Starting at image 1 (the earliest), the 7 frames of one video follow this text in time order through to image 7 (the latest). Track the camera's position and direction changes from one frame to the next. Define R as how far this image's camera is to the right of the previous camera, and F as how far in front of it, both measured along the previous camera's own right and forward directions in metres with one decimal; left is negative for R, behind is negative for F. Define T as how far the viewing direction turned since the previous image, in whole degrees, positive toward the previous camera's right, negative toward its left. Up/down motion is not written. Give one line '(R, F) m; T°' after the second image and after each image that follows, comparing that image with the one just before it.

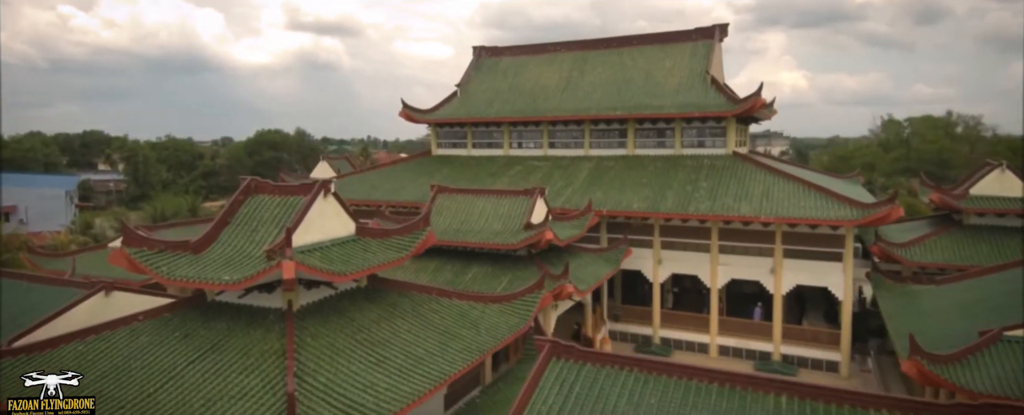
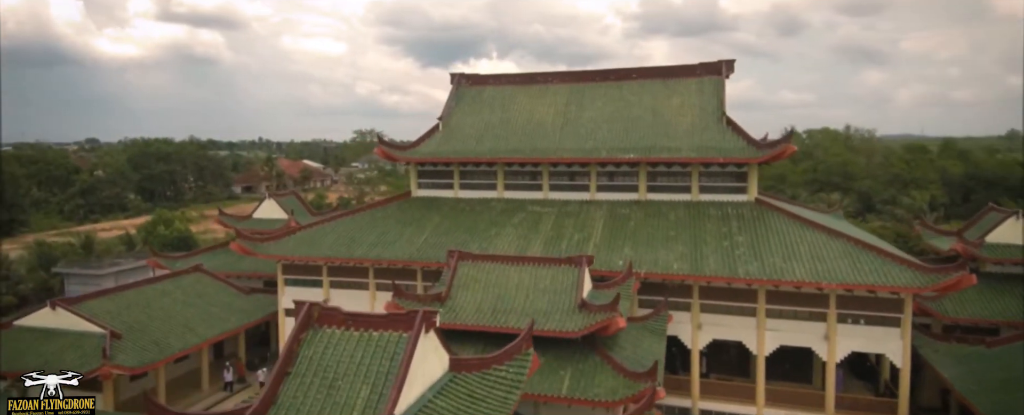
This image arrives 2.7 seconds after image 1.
(-3.0, +2.3) m; +9°
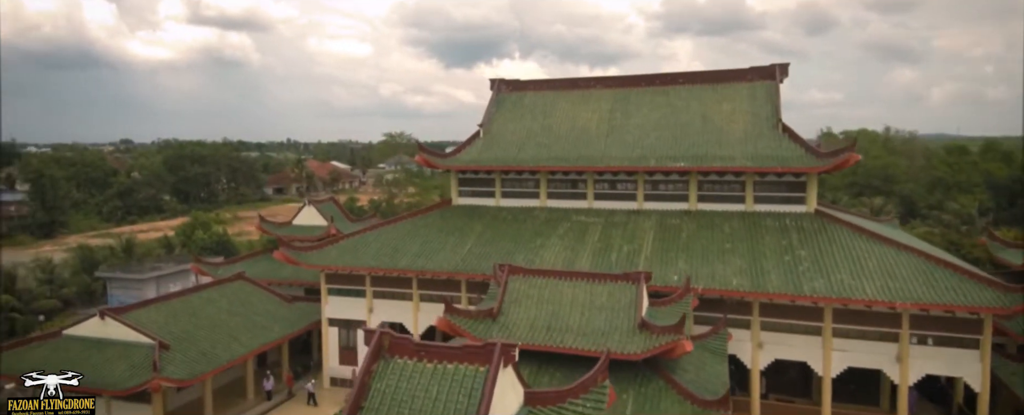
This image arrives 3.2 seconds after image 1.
(-0.7, +0.4) m; -2°
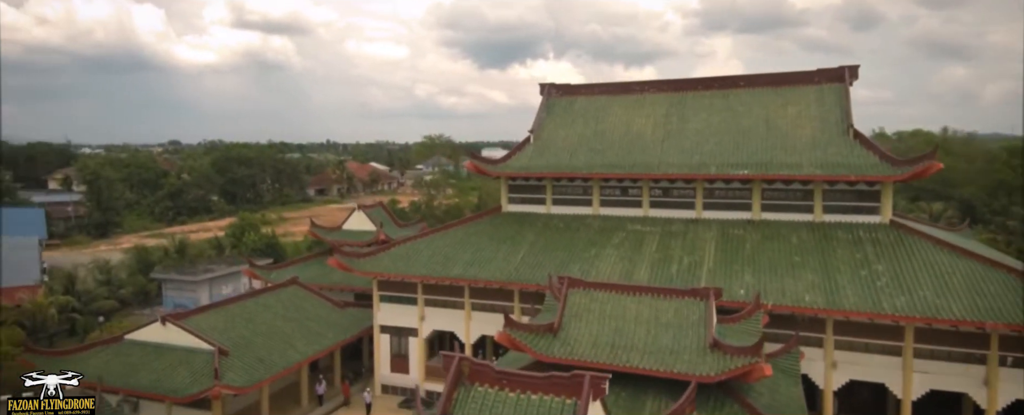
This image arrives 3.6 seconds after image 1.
(-0.6, +0.4) m; -3°
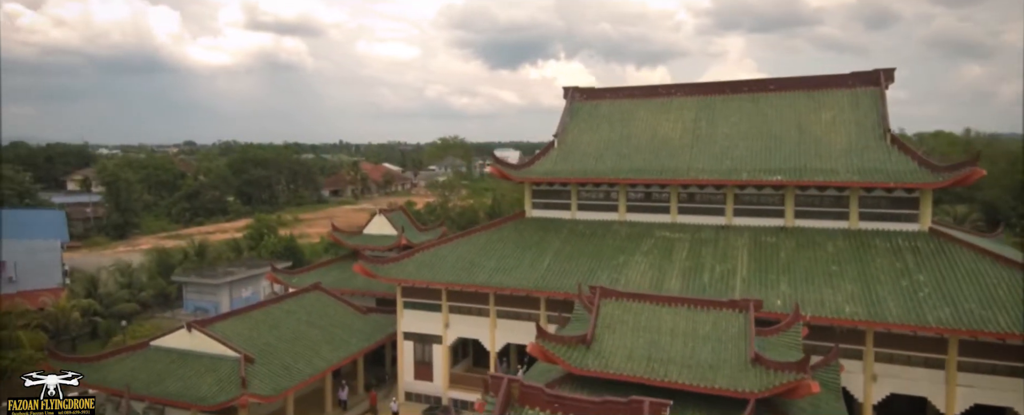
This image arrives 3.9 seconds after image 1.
(-0.4, +0.3) m; -1°
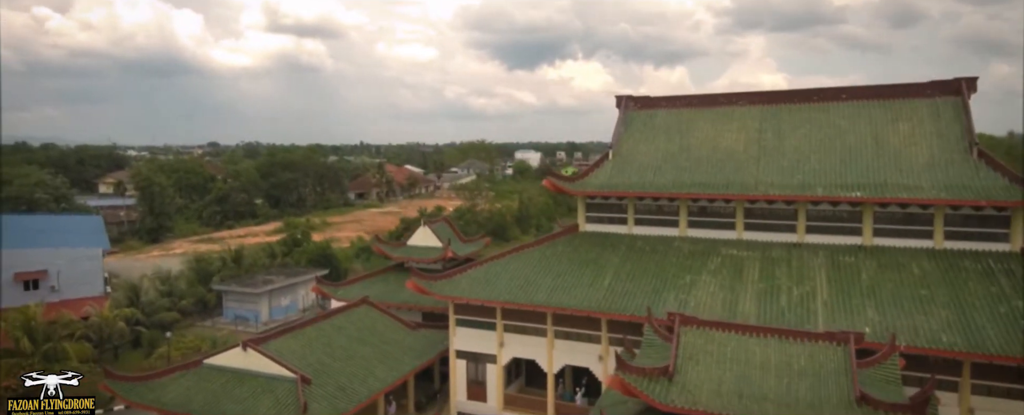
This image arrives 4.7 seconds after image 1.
(-1.1, +0.6) m; -2°
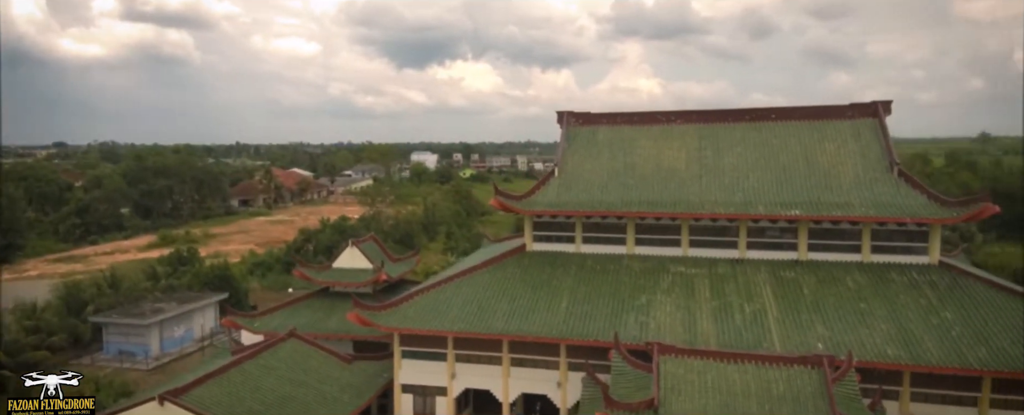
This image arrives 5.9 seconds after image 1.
(-1.5, +0.9) m; +10°
